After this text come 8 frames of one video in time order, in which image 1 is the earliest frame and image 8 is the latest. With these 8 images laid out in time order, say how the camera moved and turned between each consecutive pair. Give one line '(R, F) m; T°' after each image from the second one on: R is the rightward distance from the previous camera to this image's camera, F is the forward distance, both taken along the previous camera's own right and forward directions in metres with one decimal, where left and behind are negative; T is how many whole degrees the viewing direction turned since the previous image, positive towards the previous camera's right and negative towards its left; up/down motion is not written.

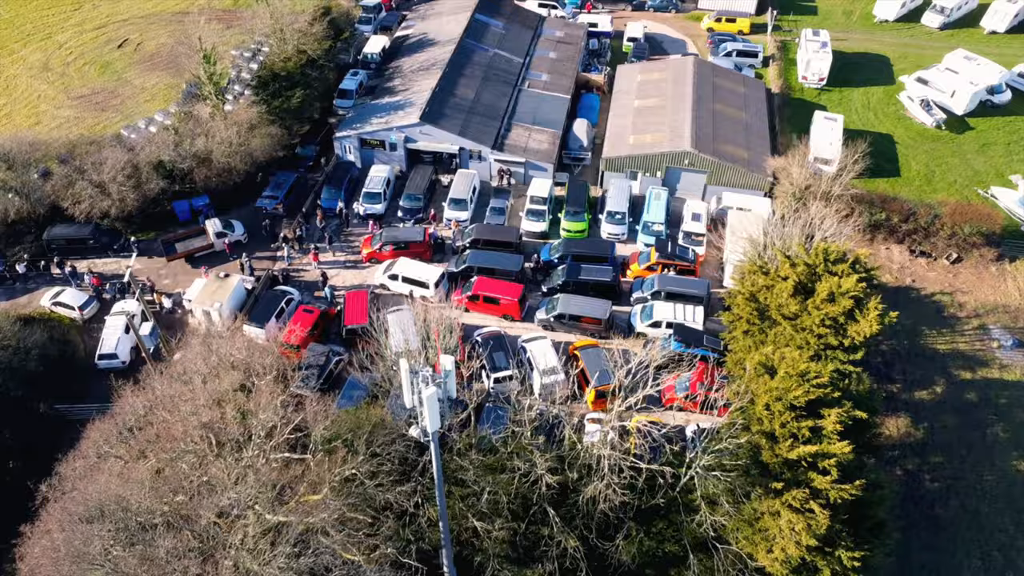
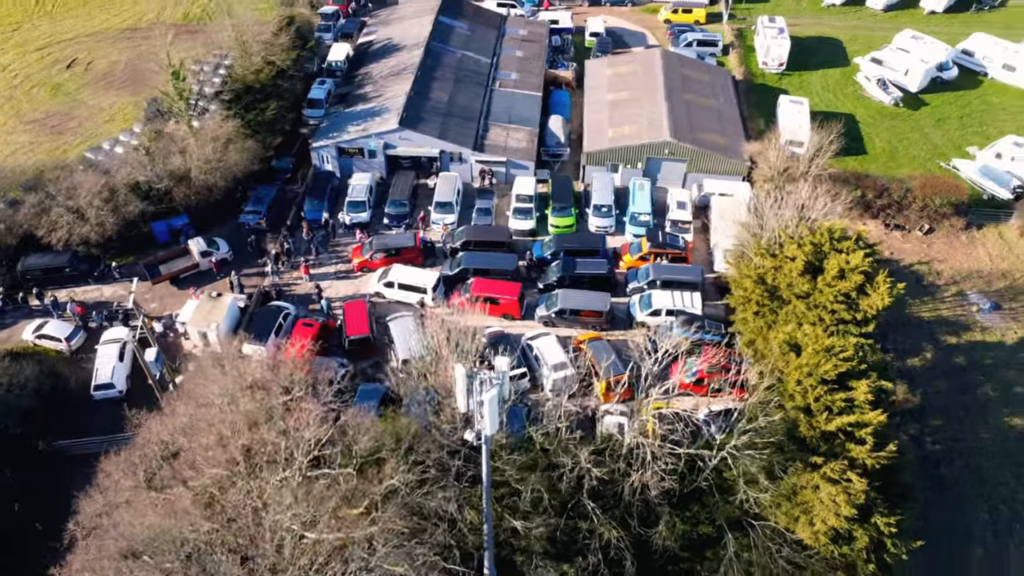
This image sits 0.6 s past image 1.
(-2.3, 0.0) m; +4°
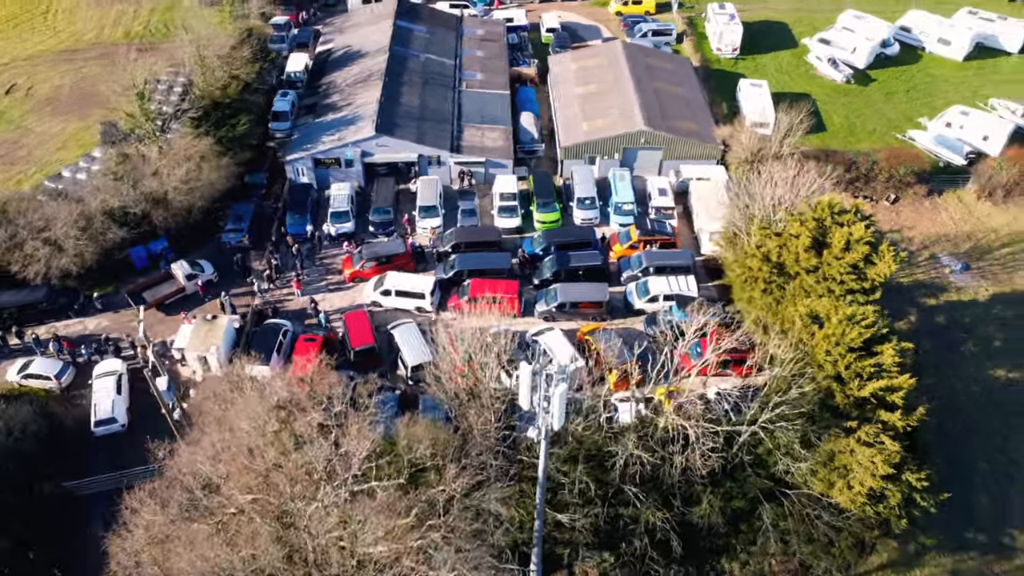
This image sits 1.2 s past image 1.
(-2.7, 0.0) m; +5°
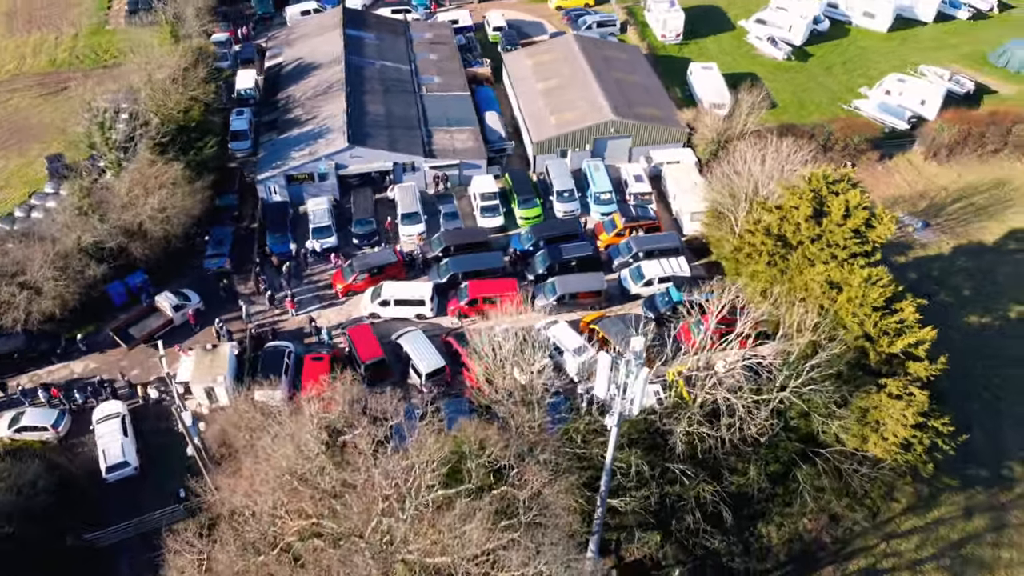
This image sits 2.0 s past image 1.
(-3.3, 0.0) m; +6°
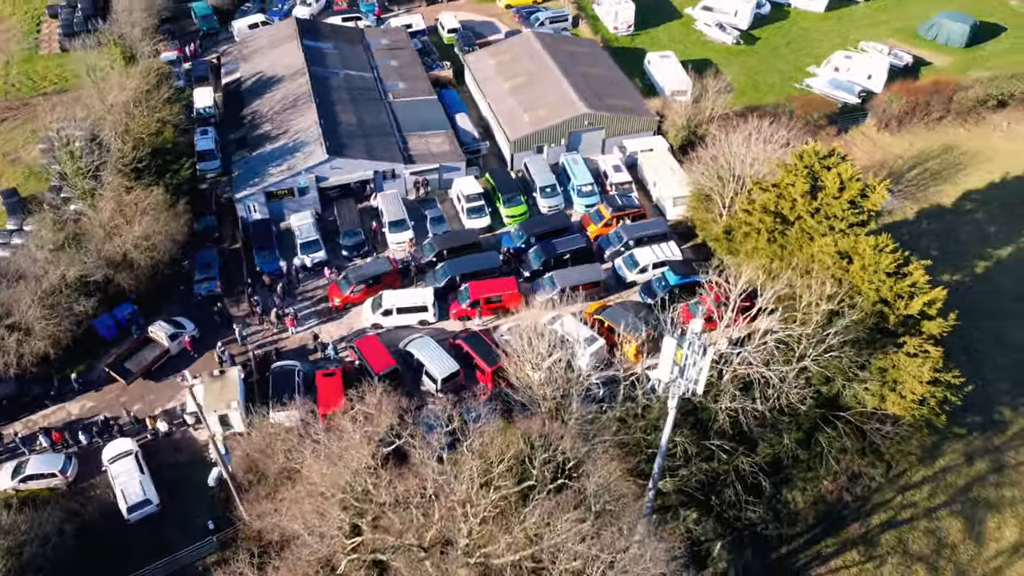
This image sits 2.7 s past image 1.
(-3.0, -0.1) m; +5°
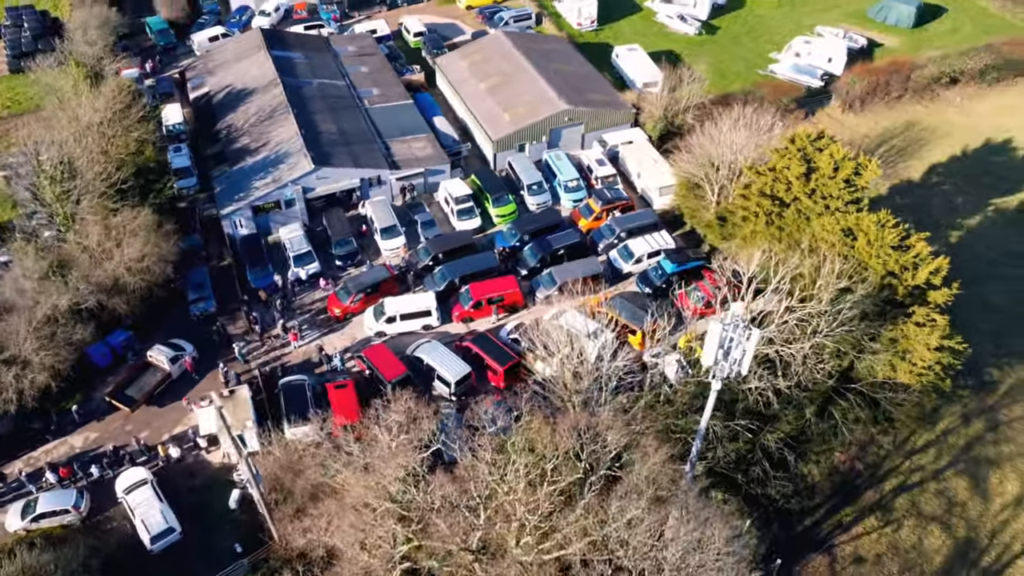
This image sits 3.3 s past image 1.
(-2.3, 0.0) m; +4°
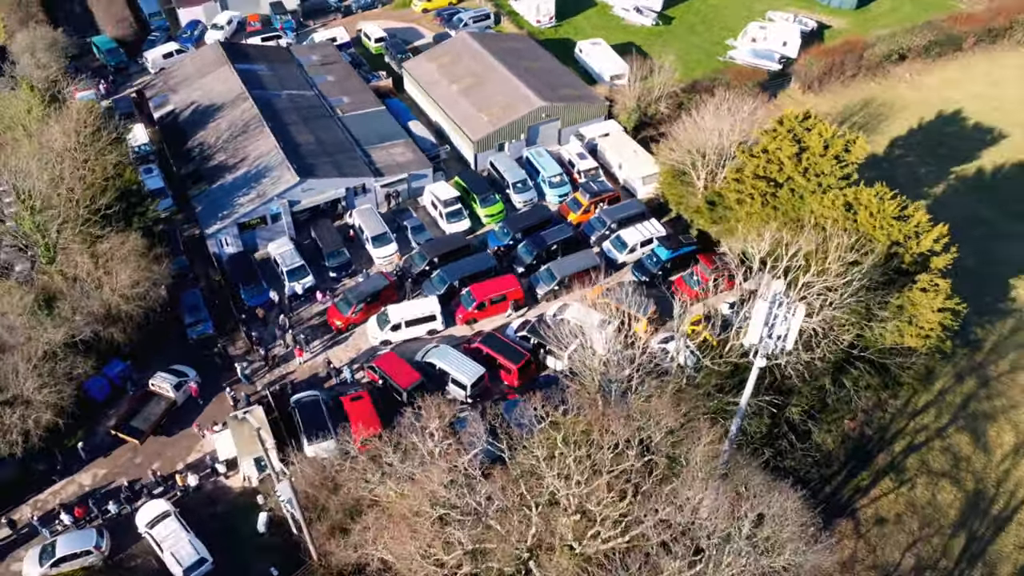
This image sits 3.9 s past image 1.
(-2.6, 0.0) m; +4°
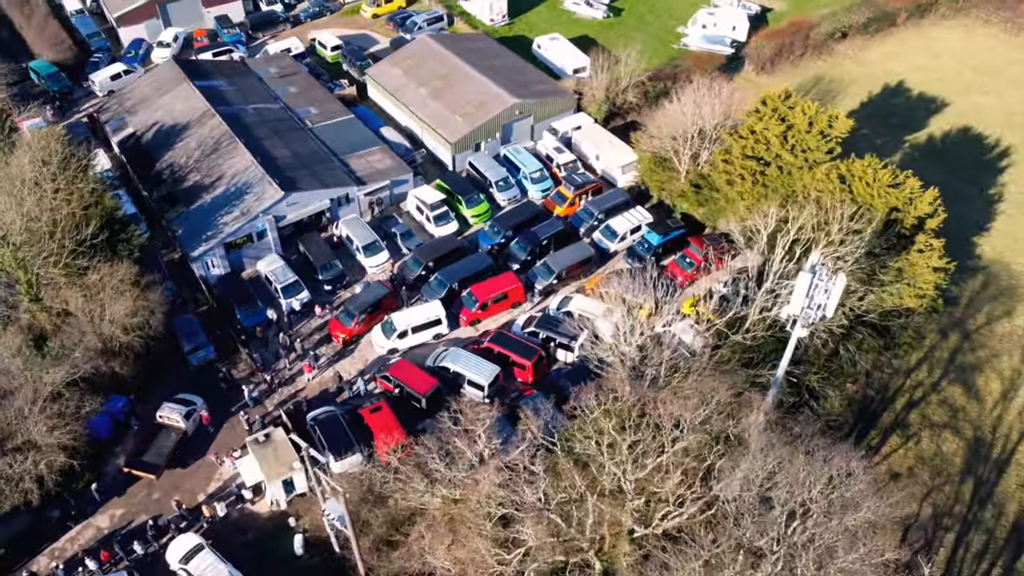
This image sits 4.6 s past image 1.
(-3.0, 0.0) m; +5°
